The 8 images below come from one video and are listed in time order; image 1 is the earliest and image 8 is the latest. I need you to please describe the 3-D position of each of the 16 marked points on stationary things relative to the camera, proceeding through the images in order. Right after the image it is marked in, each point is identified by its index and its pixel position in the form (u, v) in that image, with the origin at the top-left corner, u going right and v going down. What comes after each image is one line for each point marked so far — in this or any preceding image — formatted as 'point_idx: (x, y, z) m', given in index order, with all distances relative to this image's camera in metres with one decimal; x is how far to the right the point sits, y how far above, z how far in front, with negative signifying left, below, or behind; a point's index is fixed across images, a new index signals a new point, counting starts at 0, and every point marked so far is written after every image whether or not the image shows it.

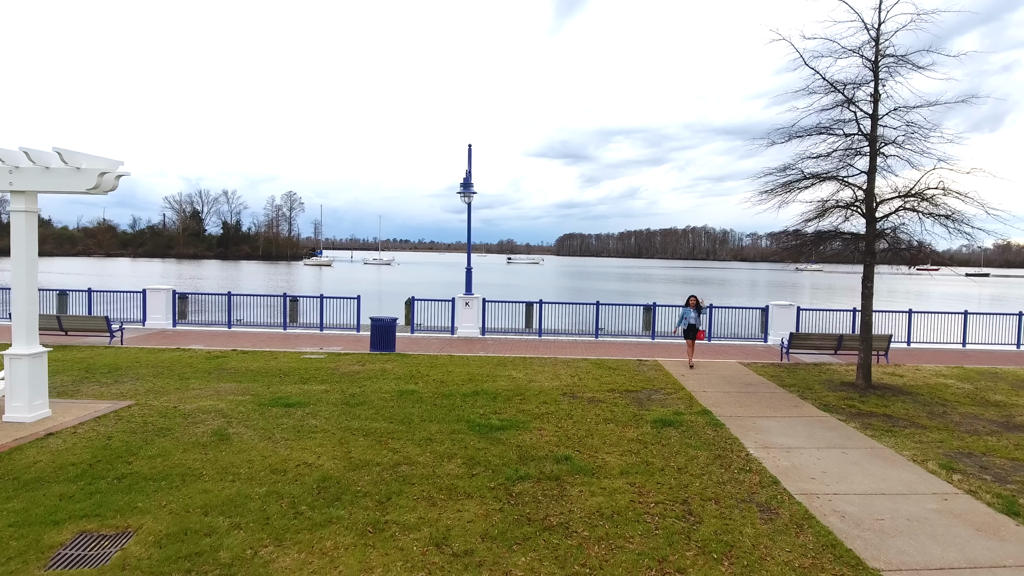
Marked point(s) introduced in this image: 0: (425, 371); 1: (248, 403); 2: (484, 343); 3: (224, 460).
0: (-1.5, -1.4, +10.7) m
1: (-3.6, -1.6, +8.5) m
2: (-0.7, -1.3, +14.7) m
3: (-2.9, -1.8, +6.3) m
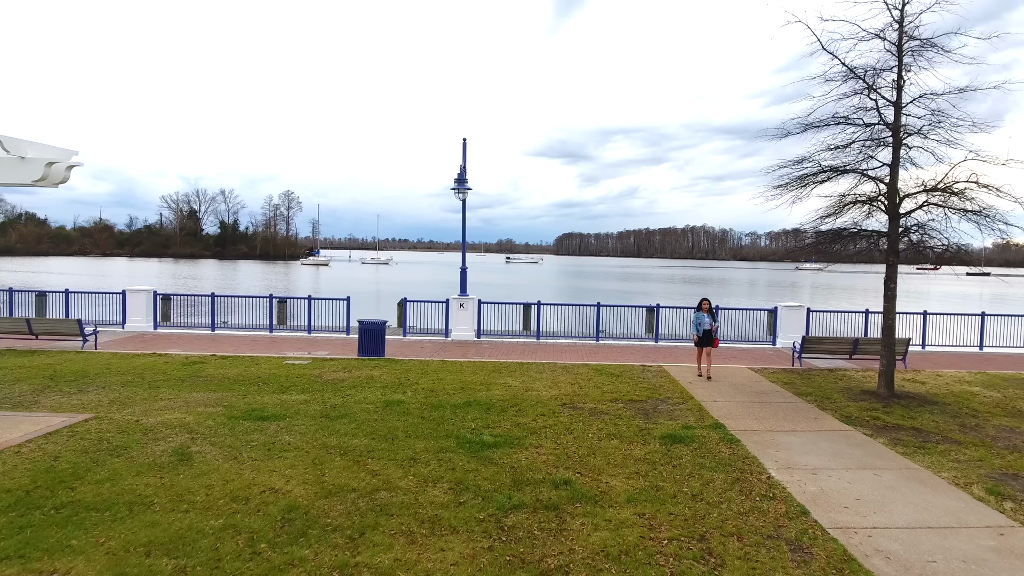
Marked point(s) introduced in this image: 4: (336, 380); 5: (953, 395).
0: (-1.6, -1.5, +10.0) m
1: (-3.7, -1.6, +7.8) m
2: (-0.7, -1.3, +14.0) m
3: (-3.0, -1.8, +5.6) m
4: (-2.8, -1.5, +9.9) m
5: (+6.8, -1.6, +9.5) m
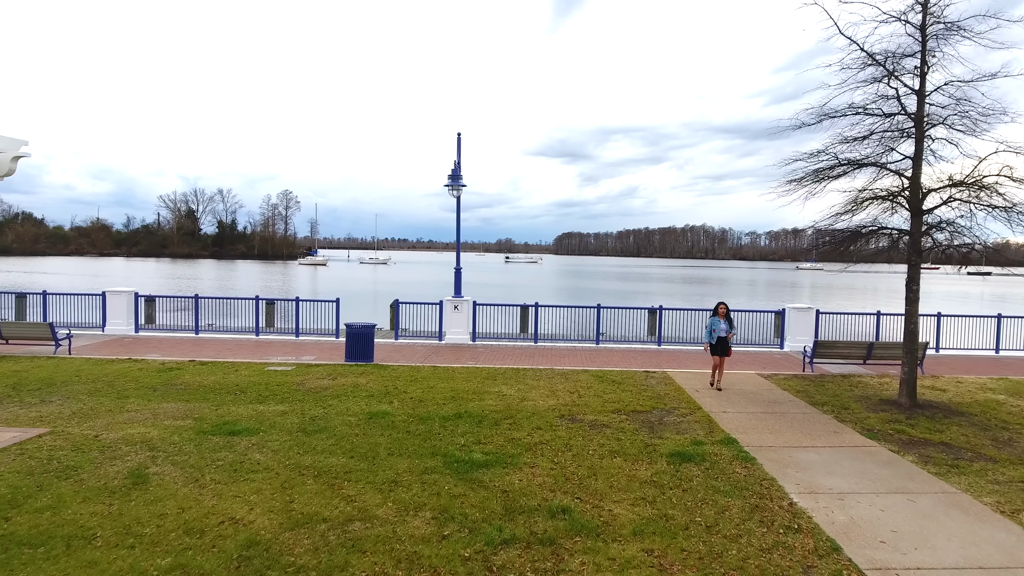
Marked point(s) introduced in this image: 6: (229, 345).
0: (-1.7, -1.5, +9.4) m
1: (-3.8, -1.7, +7.2) m
2: (-0.8, -1.4, +13.4) m
3: (-3.1, -1.8, +5.0) m
4: (-2.9, -1.5, +9.3) m
5: (+6.7, -1.7, +8.9) m
6: (-6.2, -1.2, +13.5) m
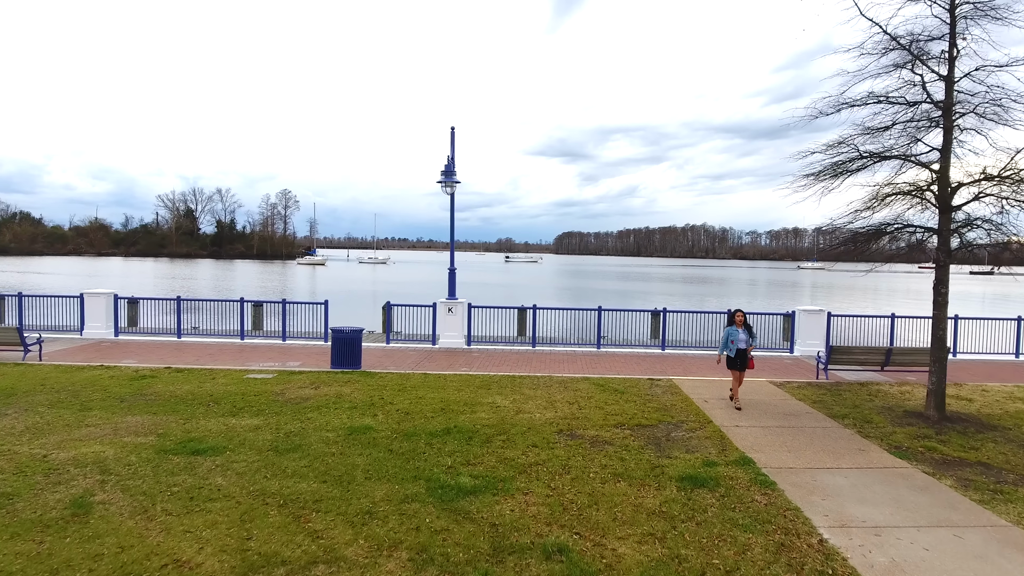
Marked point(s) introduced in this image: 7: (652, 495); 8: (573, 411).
0: (-1.7, -1.5, +8.7) m
1: (-3.8, -1.7, +6.5) m
2: (-0.9, -1.4, +12.7) m
3: (-3.1, -1.9, +4.3) m
4: (-3.0, -1.6, +8.6) m
5: (+6.6, -1.7, +8.2) m
6: (-6.3, -1.3, +12.9) m
7: (+1.2, -1.8, +5.3) m
8: (+0.8, -1.6, +8.1) m
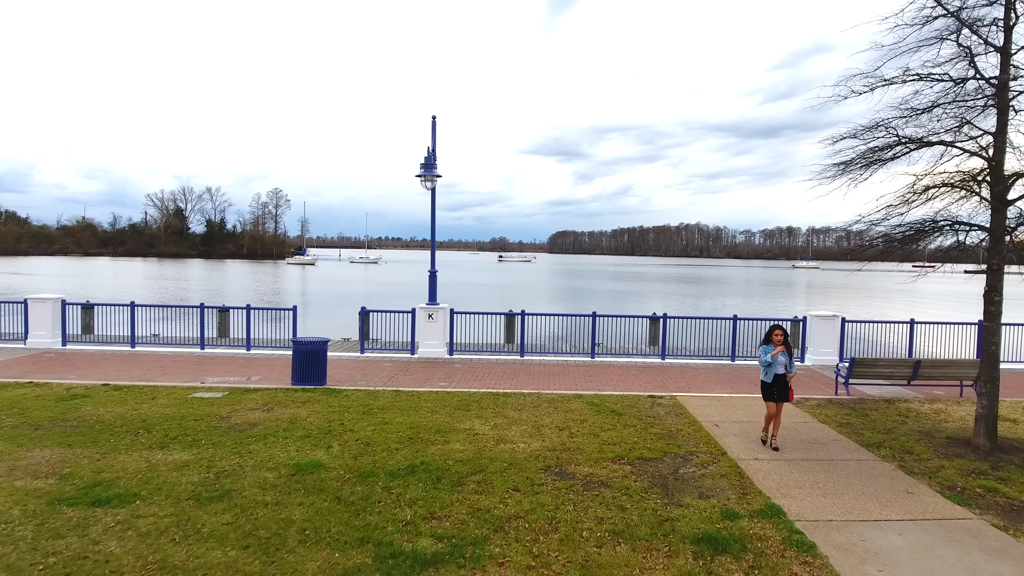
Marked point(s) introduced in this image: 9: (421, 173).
0: (-2.0, -1.6, +7.5) m
1: (-4.1, -1.8, +5.3) m
2: (-1.2, -1.5, +11.6) m
3: (-3.3, -2.0, +3.1) m
4: (-3.2, -1.7, +7.4) m
5: (+6.4, -1.8, +7.1) m
6: (-6.5, -1.4, +11.6) m
7: (+1.0, -1.9, +4.2) m
8: (+0.6, -1.7, +6.9) m
9: (-1.8, +2.2, +12.0) m
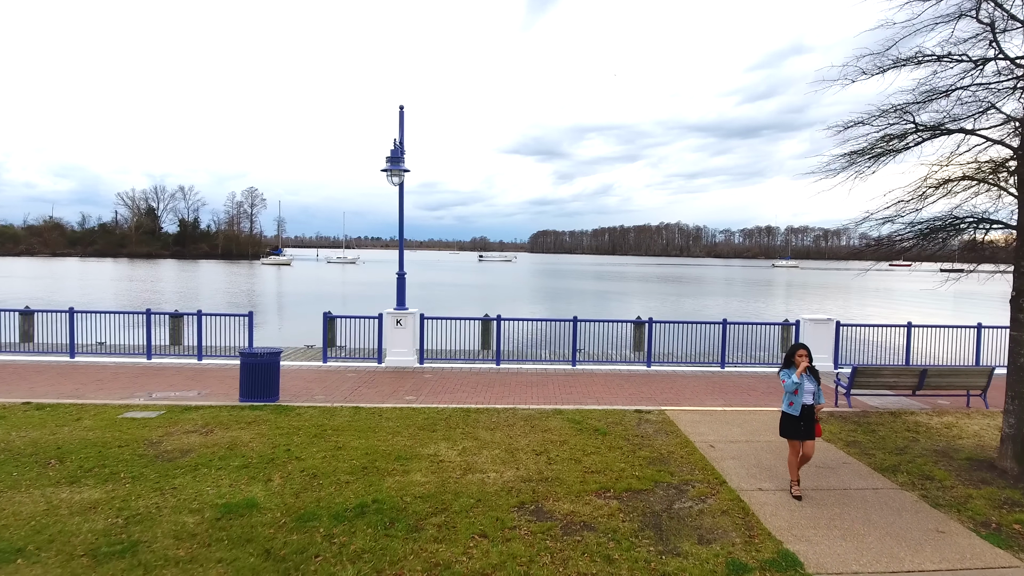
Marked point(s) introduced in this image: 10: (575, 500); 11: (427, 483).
0: (-2.3, -1.7, +6.6) m
1: (-4.3, -1.9, +4.3) m
2: (-1.6, -1.5, +10.7) m
3: (-3.5, -2.0, +2.1) m
4: (-3.5, -1.7, +6.4) m
5: (+6.1, -1.8, +6.5) m
6: (-7.0, -1.4, +10.6) m
7: (+0.8, -1.9, +3.3) m
8: (+0.3, -1.8, +6.1) m
9: (-2.2, +2.2, +11.1) m
10: (+0.5, -1.8, +5.3) m
11: (-0.8, -1.8, +5.6) m
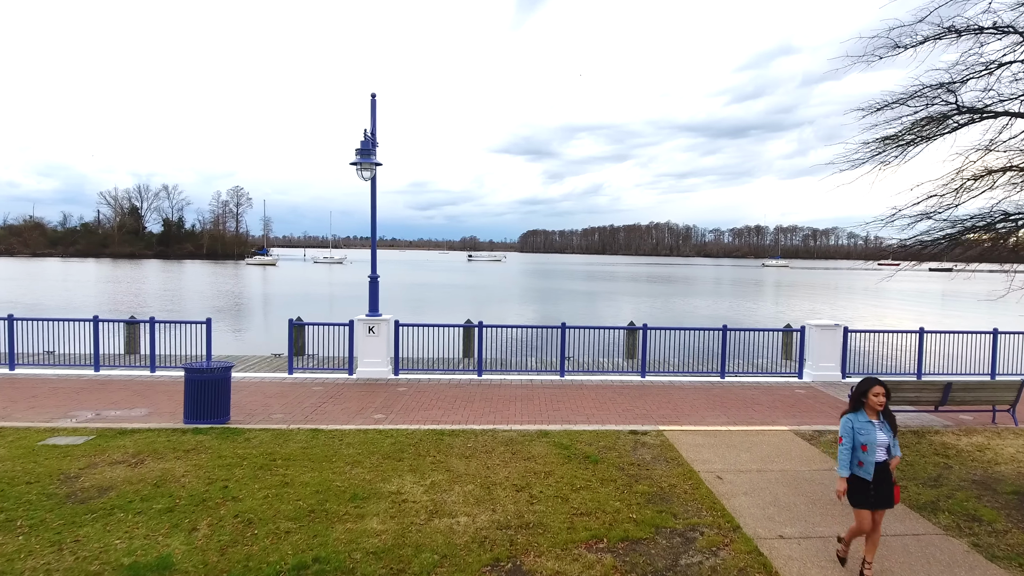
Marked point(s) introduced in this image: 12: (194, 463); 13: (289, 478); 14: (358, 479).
0: (-2.5, -1.8, +5.7) m
1: (-4.5, -2.0, +3.3) m
2: (-1.9, -1.6, +9.7) m
3: (-3.7, -2.1, +1.2) m
4: (-3.7, -1.8, +5.5) m
5: (+5.9, -1.9, +5.6) m
6: (-7.2, -1.5, +9.5) m
7: (+0.6, -2.0, +2.4) m
8: (+0.1, -1.8, +5.2) m
9: (-2.5, +2.1, +10.1) m
10: (+0.3, -1.9, +4.4) m
11: (-1.0, -1.8, +4.7) m
12: (-3.2, -1.7, +6.2) m
13: (-2.1, -1.8, +5.7) m
14: (-1.4, -1.8, +5.8) m
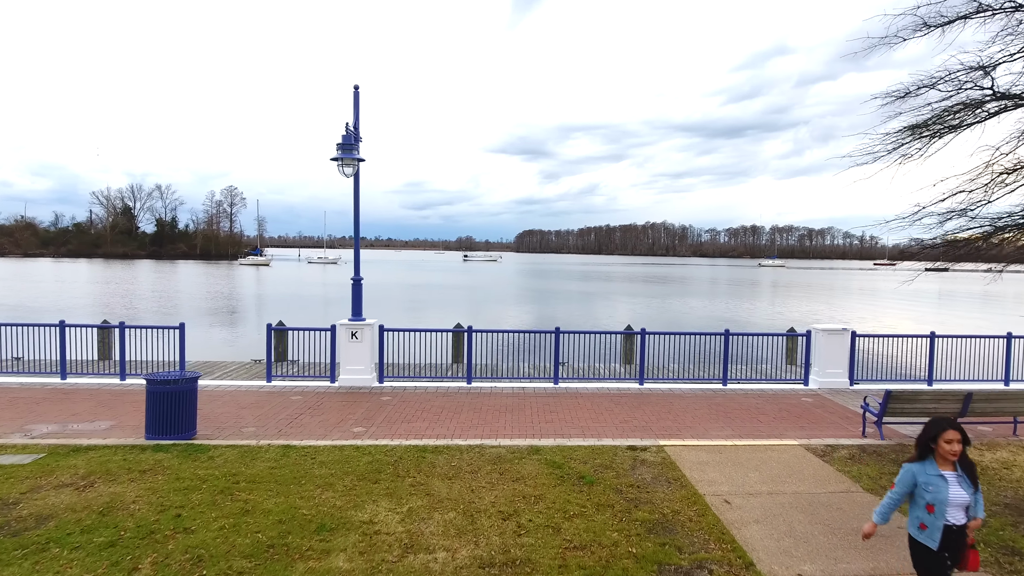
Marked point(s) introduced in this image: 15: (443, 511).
0: (-2.6, -1.8, +5.1) m
1: (-4.6, -2.0, +2.8) m
2: (-2.0, -1.7, +9.1) m
3: (-3.7, -2.2, +0.6) m
4: (-3.8, -1.9, +4.9) m
5: (+5.8, -1.9, +5.1) m
6: (-7.4, -1.6, +8.9) m
7: (+0.5, -2.1, +1.9) m
8: (0.0, -1.9, +4.6) m
9: (-2.7, +2.0, +9.5) m
10: (+0.2, -1.9, +3.9) m
11: (-1.1, -1.9, +4.2) m
12: (-3.3, -1.8, +5.6) m
13: (-2.2, -1.8, +5.2) m
14: (-1.5, -1.8, +5.2) m
15: (-0.6, -1.8, +5.1) m
